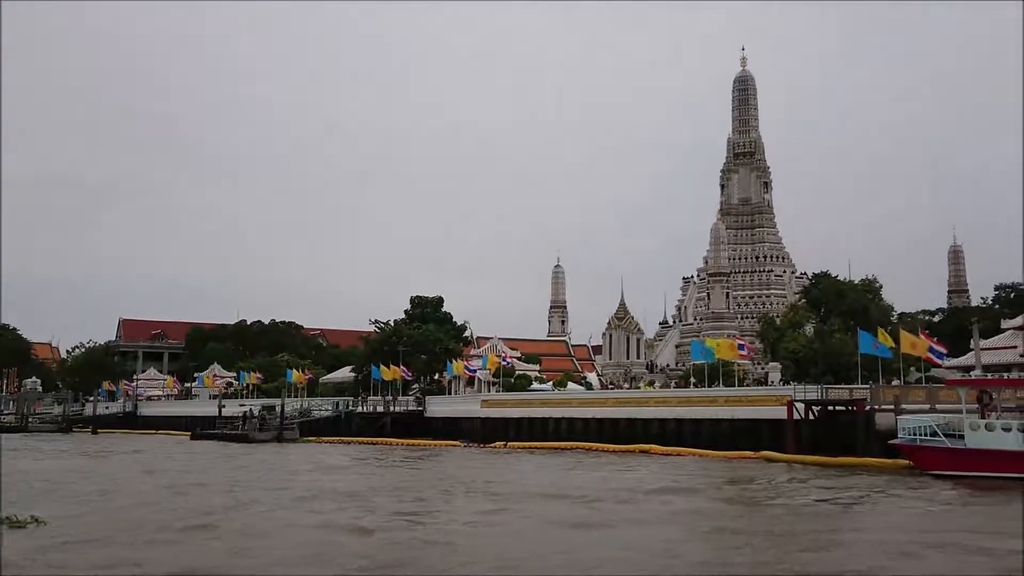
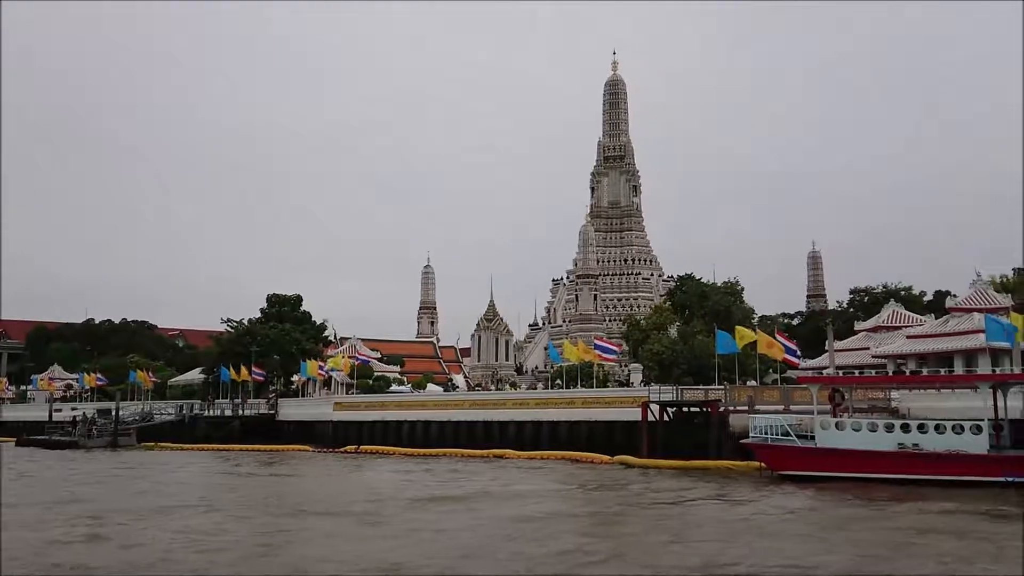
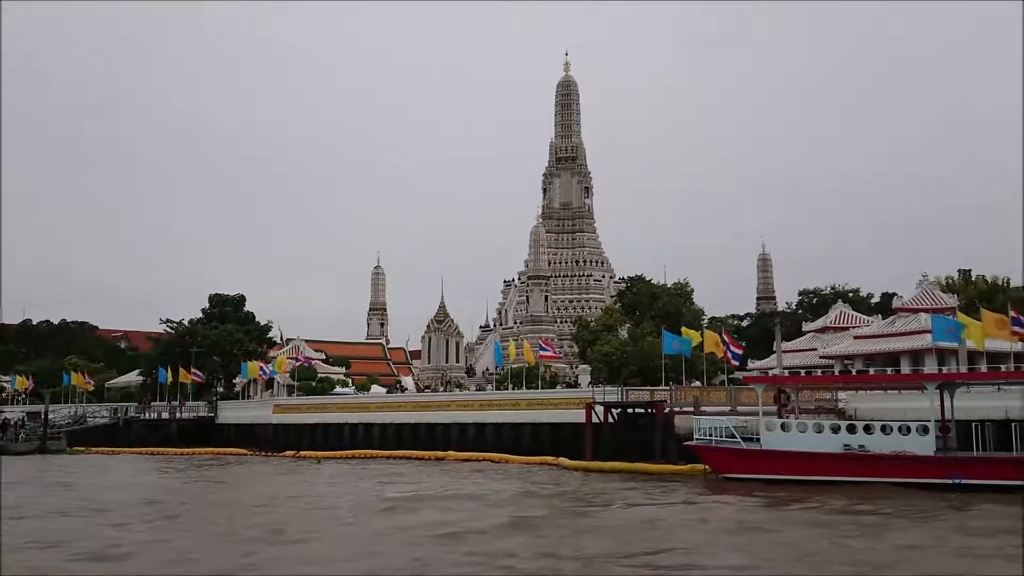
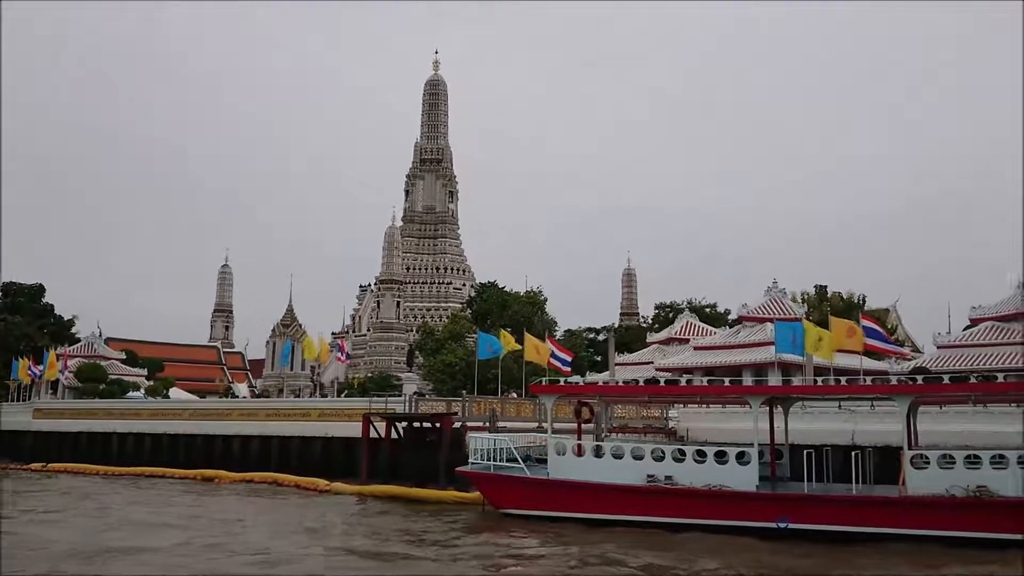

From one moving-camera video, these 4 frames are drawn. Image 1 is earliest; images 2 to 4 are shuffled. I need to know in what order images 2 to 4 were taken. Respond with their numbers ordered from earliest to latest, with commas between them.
2, 3, 4
